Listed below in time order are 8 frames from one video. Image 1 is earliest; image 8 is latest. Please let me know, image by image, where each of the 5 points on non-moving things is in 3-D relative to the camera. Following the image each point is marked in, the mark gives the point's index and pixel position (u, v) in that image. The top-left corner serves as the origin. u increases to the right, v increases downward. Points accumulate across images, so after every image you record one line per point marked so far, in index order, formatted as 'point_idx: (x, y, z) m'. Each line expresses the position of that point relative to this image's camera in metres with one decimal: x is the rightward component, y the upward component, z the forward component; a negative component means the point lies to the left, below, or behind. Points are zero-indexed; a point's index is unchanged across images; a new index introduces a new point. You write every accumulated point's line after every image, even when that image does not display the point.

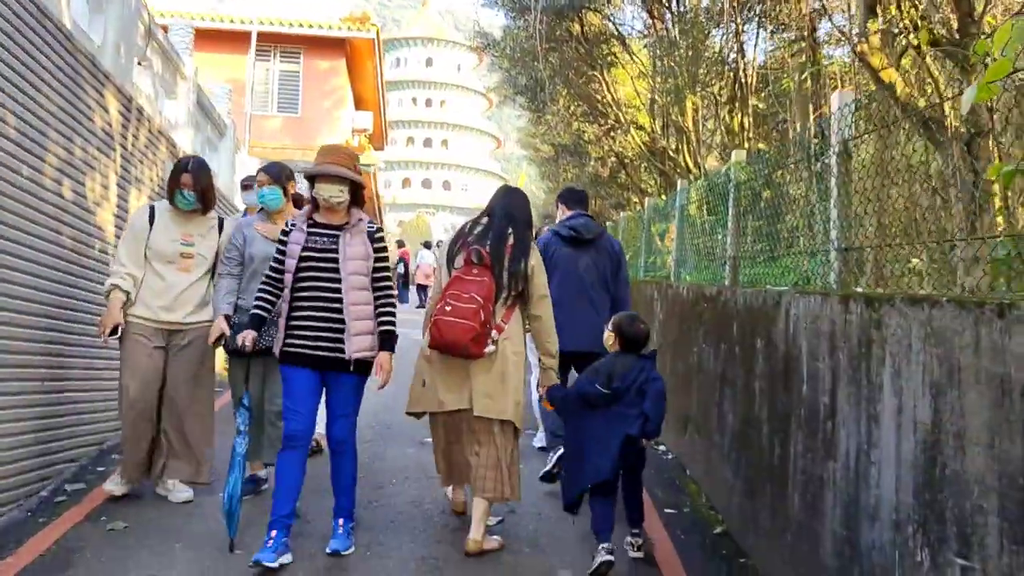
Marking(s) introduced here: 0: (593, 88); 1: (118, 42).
0: (+1.3, +3.1, +13.7) m
1: (-2.4, +1.5, +5.6) m
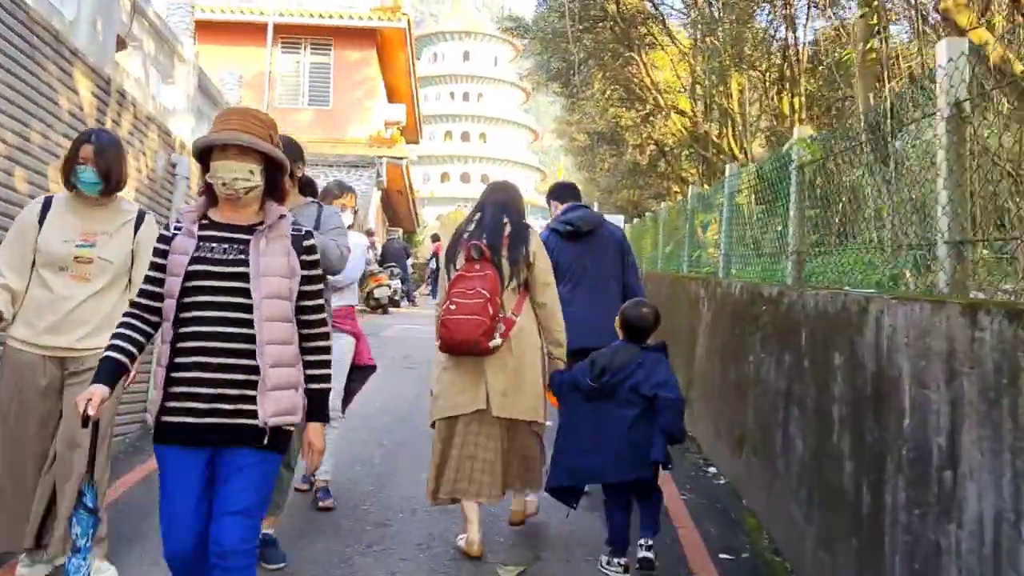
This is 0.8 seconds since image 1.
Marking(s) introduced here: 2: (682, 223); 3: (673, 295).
0: (+1.7, +3.1, +12.9) m
1: (-2.3, +1.5, +5.0) m
2: (+2.0, +0.8, +10.4) m
3: (+1.5, -0.1, +8.6) m
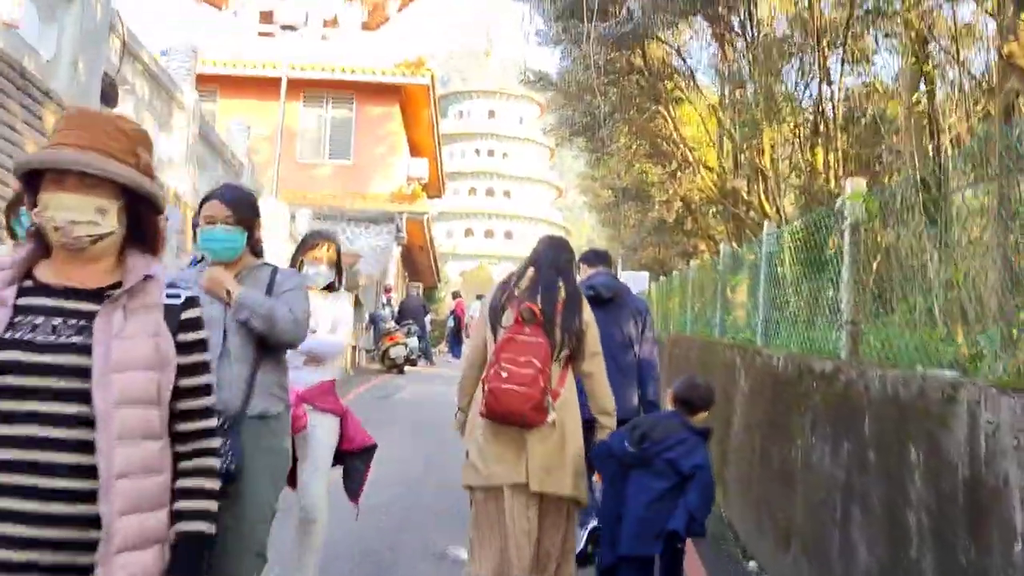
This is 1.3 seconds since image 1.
0: (+2.0, +2.3, +12.5) m
1: (-2.2, +1.2, +4.6) m
2: (+2.2, +0.1, +9.8) m
3: (+1.7, -0.7, +8.0) m
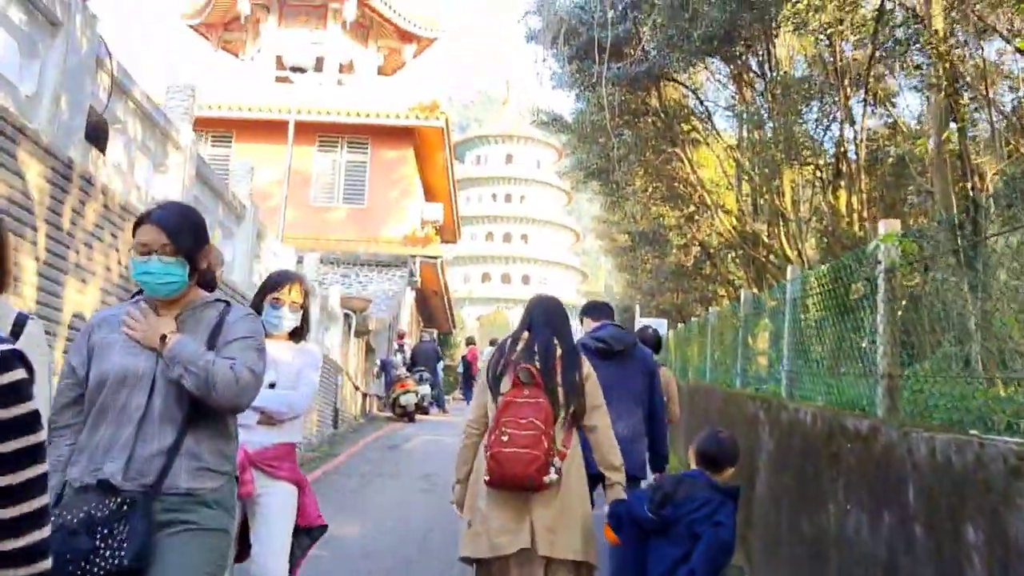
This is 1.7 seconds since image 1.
0: (+2.2, +1.6, +12.2) m
1: (-2.2, +0.9, +4.4) m
2: (+2.3, -0.4, +9.4) m
3: (+1.8, -1.1, +7.6) m
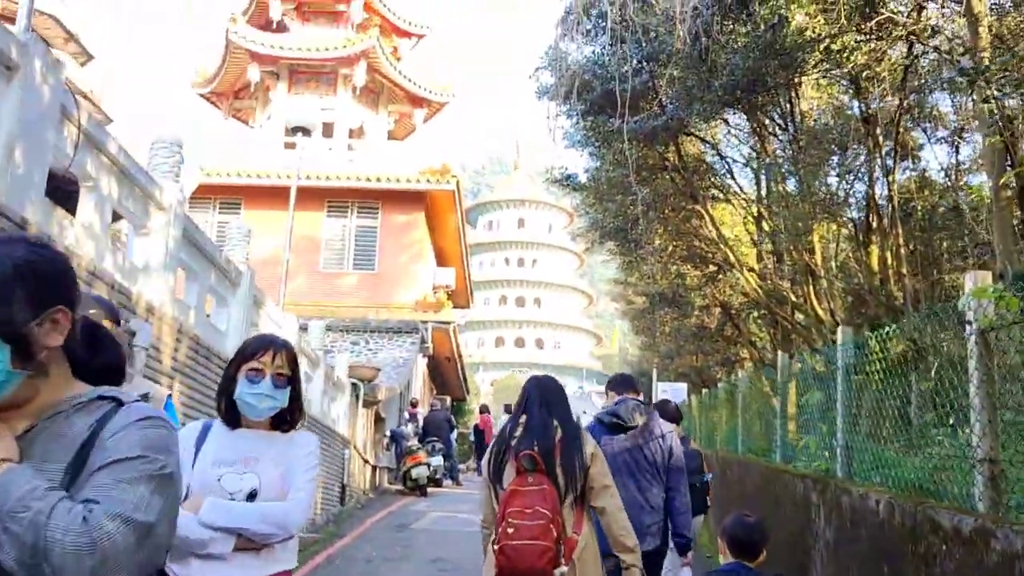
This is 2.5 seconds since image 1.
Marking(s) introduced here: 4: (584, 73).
0: (+2.4, +0.8, +11.7) m
1: (-2.1, +0.6, +3.9) m
2: (+2.4, -1.0, +8.8) m
3: (+1.9, -1.5, +6.9) m
4: (+0.8, +2.3, +9.8) m
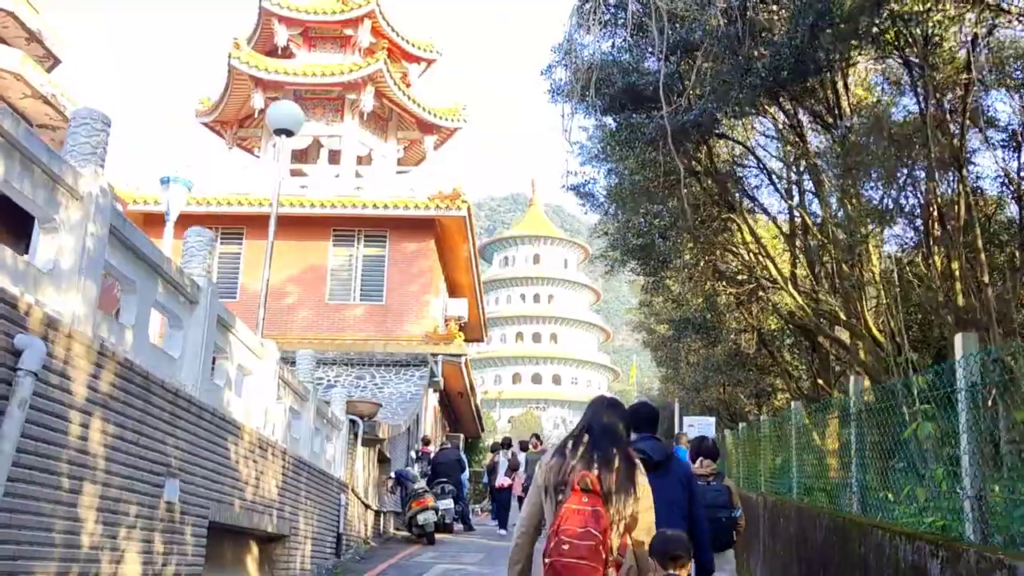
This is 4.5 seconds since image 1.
0: (+2.5, +0.6, +10.5) m
1: (-2.1, +0.6, +2.8) m
2: (+2.6, -1.1, +7.5) m
3: (+2.0, -1.6, +5.6) m
4: (+0.9, +2.1, +8.6) m
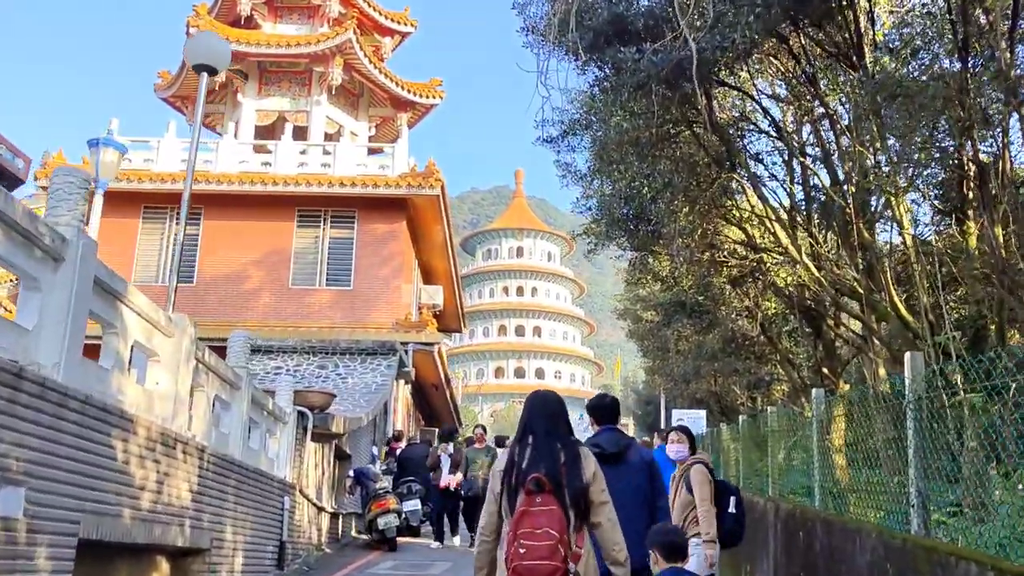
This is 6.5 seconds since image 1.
0: (+2.2, +0.8, +9.2) m
1: (-2.3, +0.9, +1.4) m
2: (+2.3, -0.9, +6.3) m
3: (+1.7, -1.4, +4.4) m
4: (+0.6, +2.4, +7.3) m
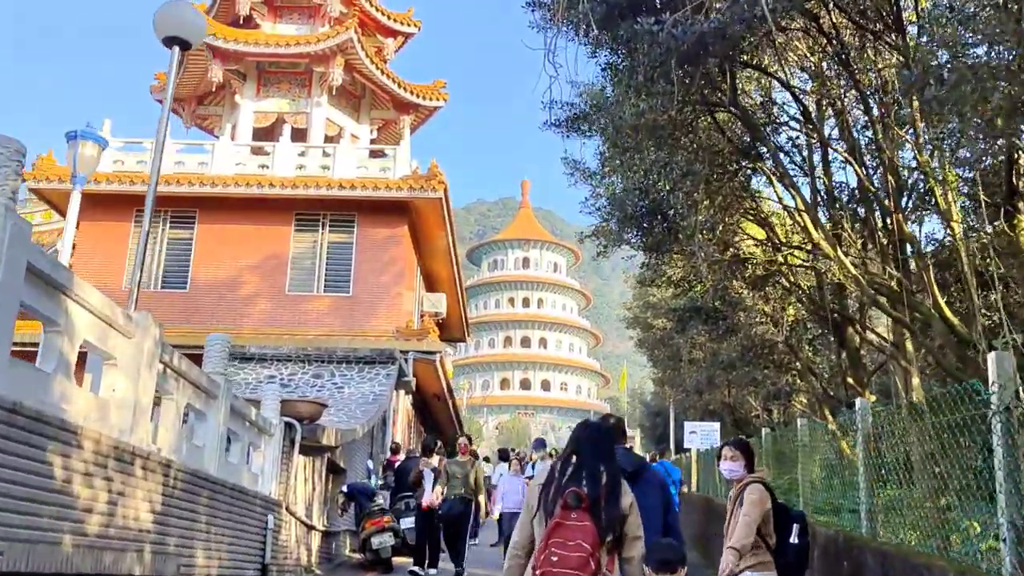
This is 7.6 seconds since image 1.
0: (+2.2, +0.8, +8.5) m
1: (-2.3, +1.0, +0.7) m
2: (+2.3, -0.9, +5.5) m
3: (+1.7, -1.3, +3.6) m
4: (+0.6, +2.4, +6.6) m
